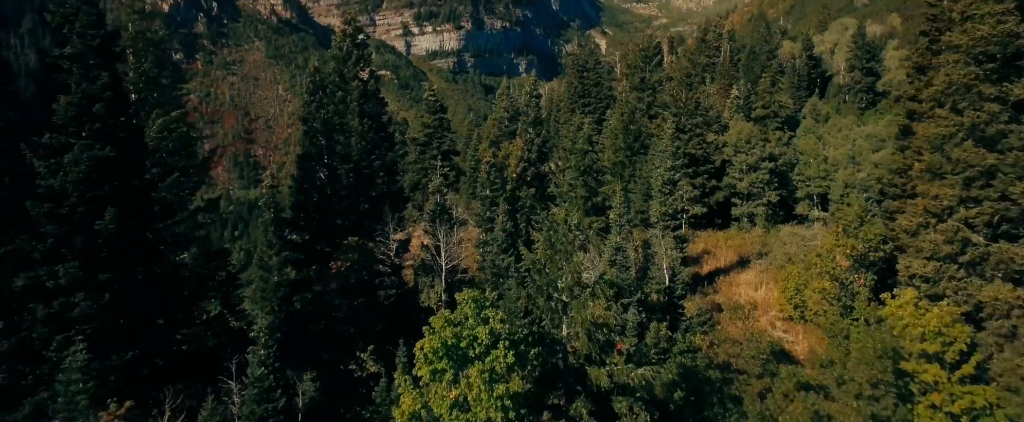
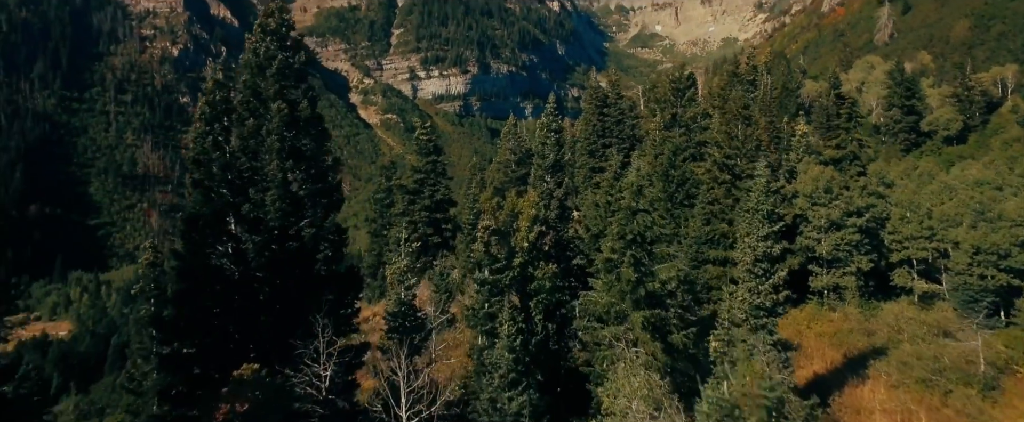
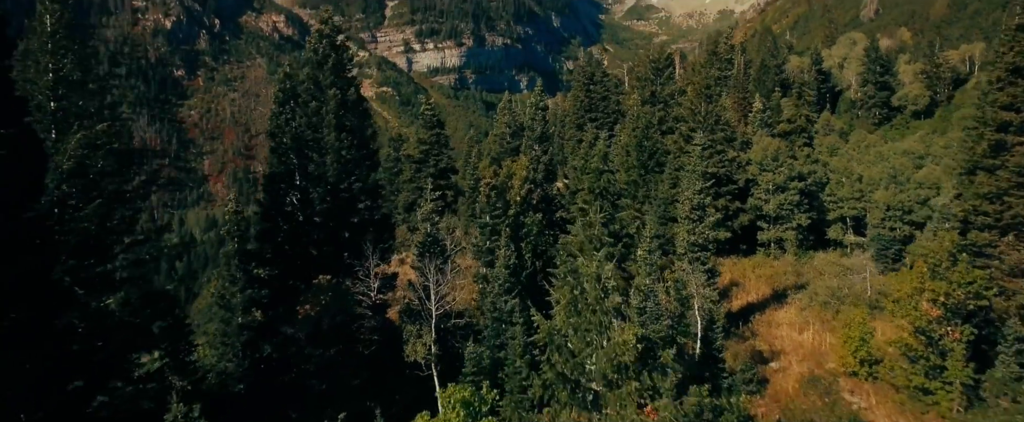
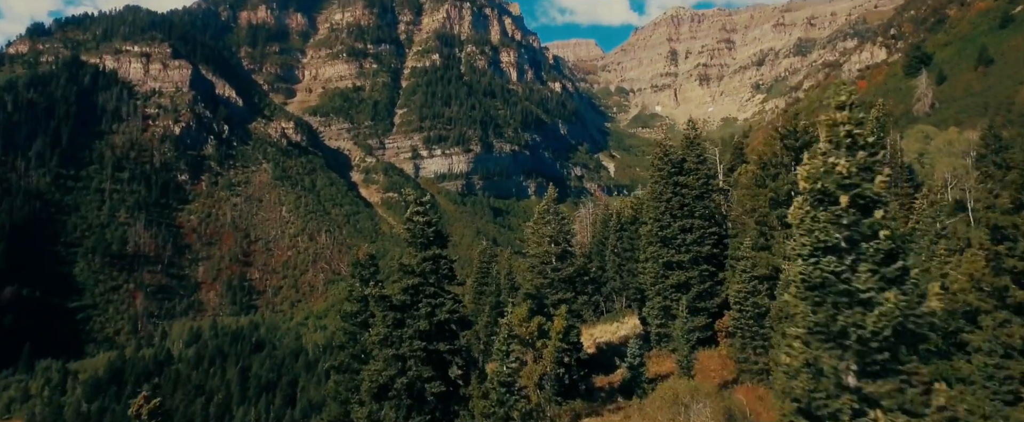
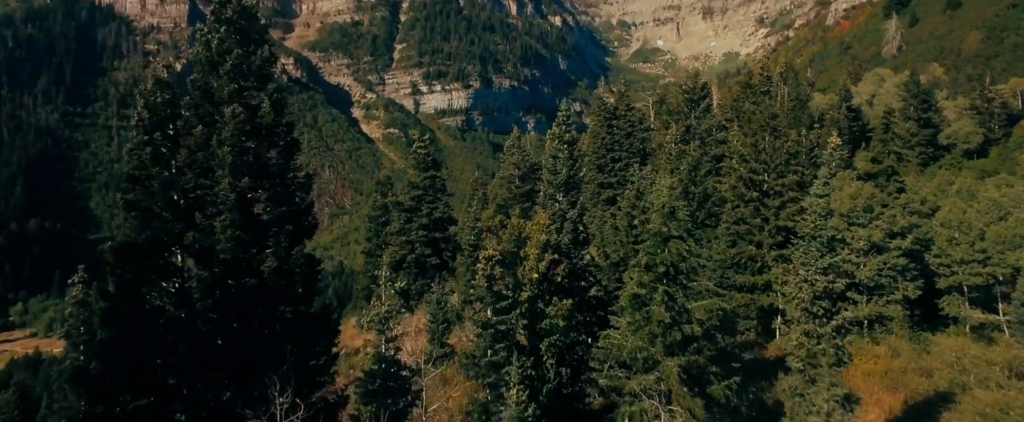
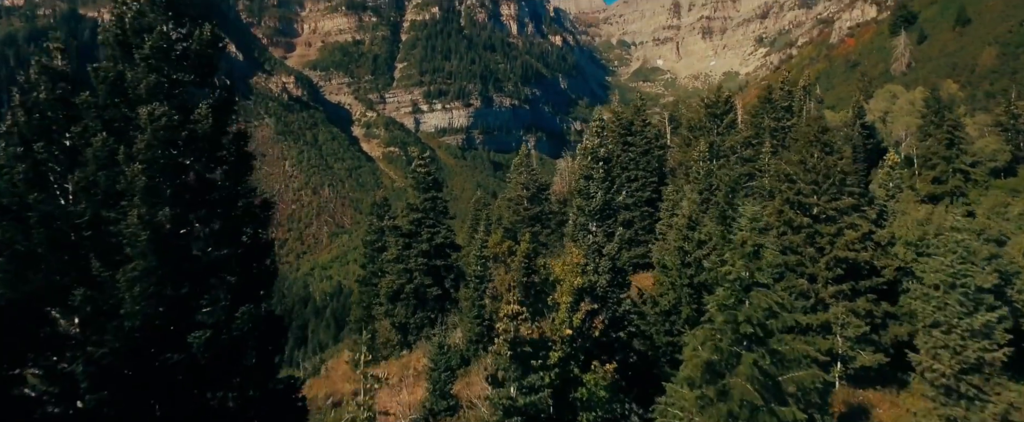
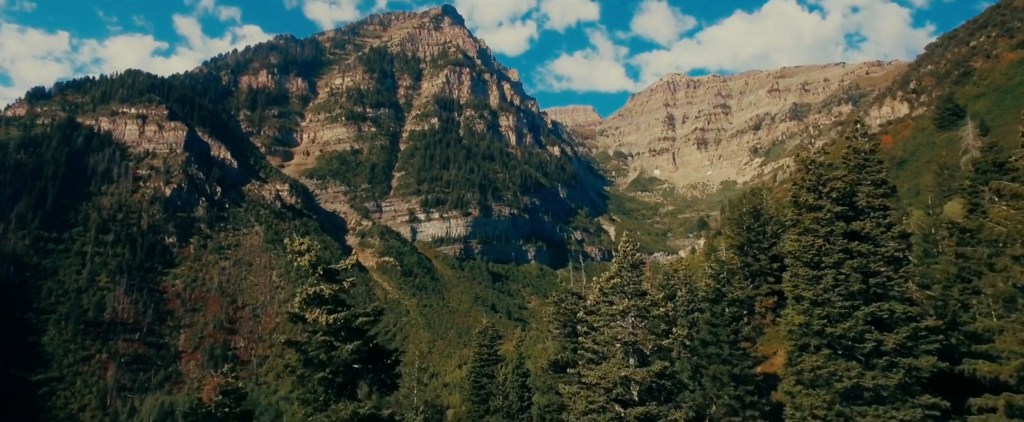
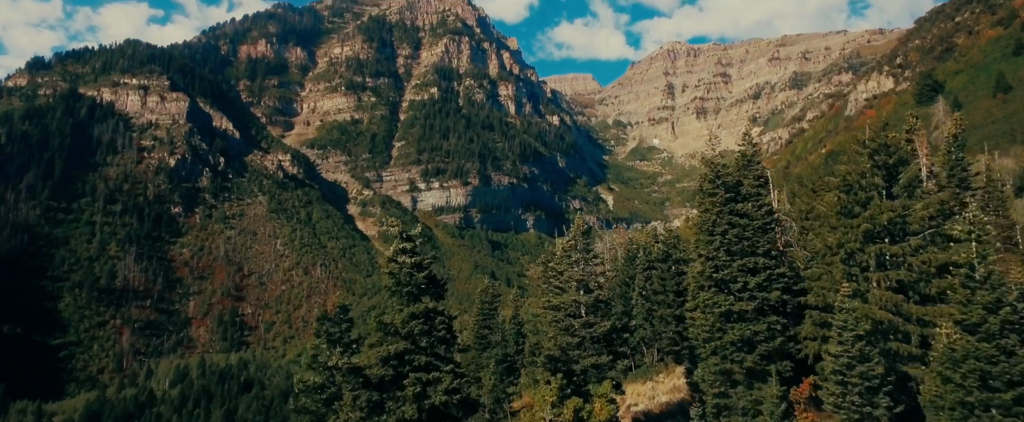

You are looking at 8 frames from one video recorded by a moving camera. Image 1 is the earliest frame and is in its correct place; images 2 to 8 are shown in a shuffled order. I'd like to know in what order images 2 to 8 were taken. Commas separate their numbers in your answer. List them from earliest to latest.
3, 2, 5, 6, 4, 8, 7
